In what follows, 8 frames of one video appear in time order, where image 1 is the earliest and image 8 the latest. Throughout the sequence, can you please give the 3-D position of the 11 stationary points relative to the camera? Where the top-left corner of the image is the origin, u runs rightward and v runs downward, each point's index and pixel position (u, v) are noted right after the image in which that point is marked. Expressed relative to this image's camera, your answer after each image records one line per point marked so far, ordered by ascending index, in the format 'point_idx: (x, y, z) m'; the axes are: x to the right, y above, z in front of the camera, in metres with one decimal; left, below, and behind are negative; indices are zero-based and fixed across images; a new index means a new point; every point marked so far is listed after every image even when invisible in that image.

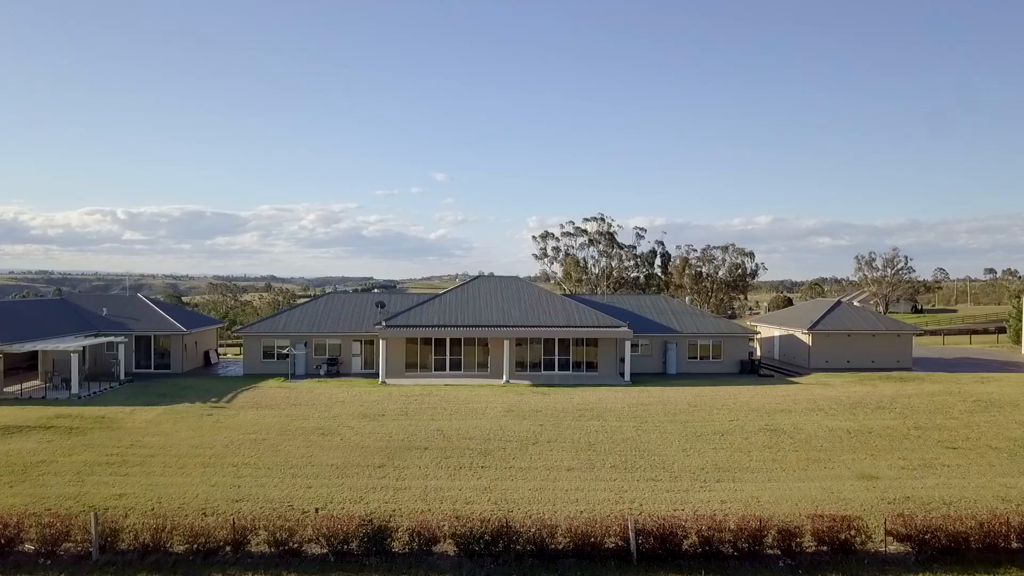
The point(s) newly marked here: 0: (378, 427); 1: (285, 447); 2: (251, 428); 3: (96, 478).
0: (-3.8, -4.0, +19.8) m
1: (-5.9, -4.1, +17.8) m
2: (-7.4, -4.0, +19.6) m
3: (-9.1, -4.2, +15.1) m
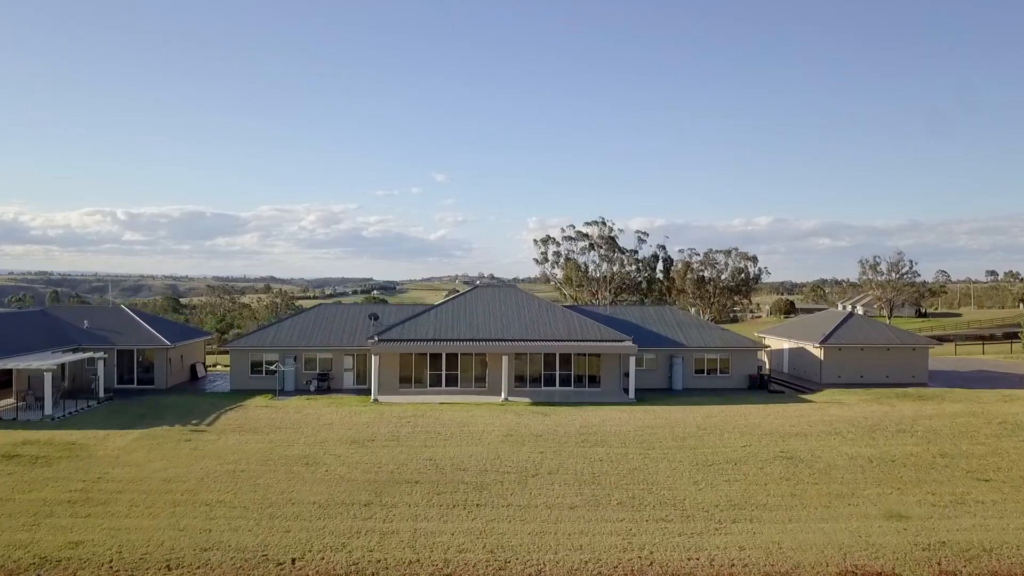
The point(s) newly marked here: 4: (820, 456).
0: (-3.9, -4.5, +18.5) m
1: (-5.9, -4.6, +16.5) m
2: (-7.5, -4.5, +18.3) m
3: (-9.2, -4.7, +13.8) m
4: (+8.6, -4.7, +19.1) m
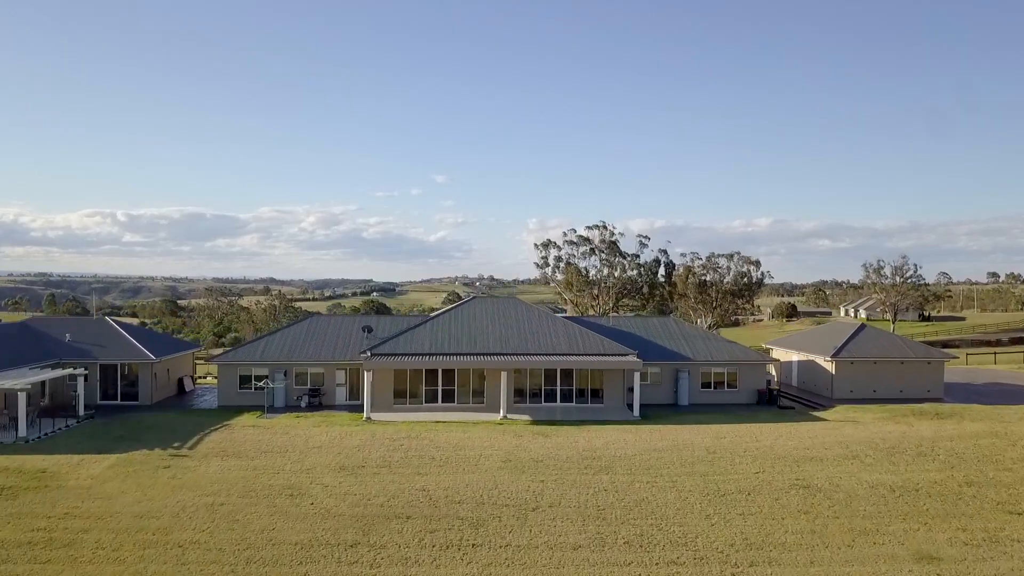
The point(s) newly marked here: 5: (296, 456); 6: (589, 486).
0: (-3.9, -5.0, +17.4) m
1: (-6.0, -5.1, +15.3) m
2: (-7.5, -5.0, +17.1) m
3: (-9.2, -5.1, +12.6) m
4: (+8.5, -5.2, +18.0) m
5: (-6.2, -4.9, +19.9) m
6: (+1.9, -5.1, +17.6) m
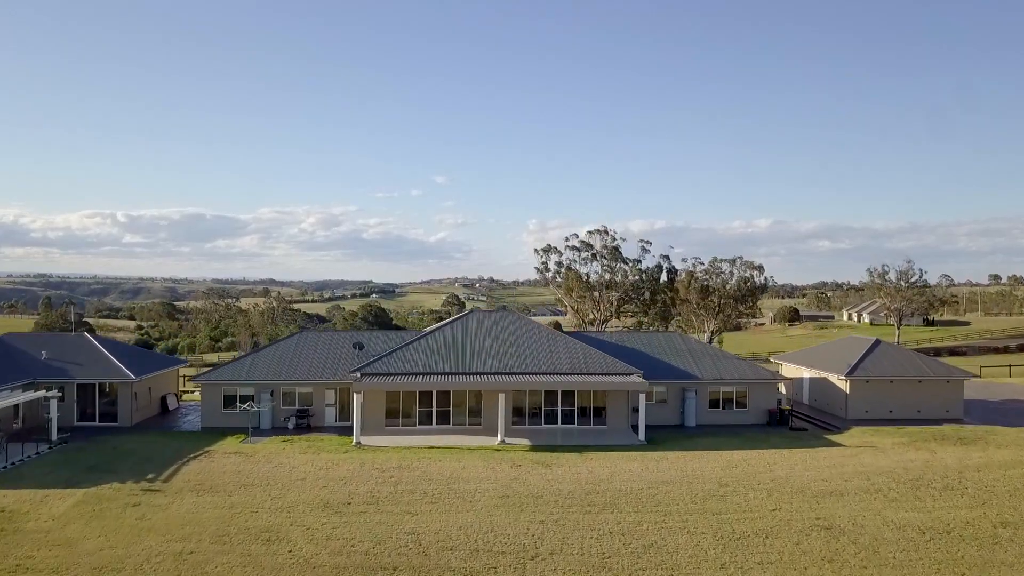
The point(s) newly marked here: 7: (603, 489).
0: (-4.0, -5.6, +16.0) m
1: (-6.0, -5.6, +13.9) m
2: (-7.6, -5.5, +15.7) m
3: (-9.3, -5.7, +11.3) m
4: (+8.5, -5.7, +16.6) m
5: (-6.3, -5.5, +18.5) m
6: (+1.9, -5.6, +16.2) m
7: (+2.5, -5.5, +18.8) m
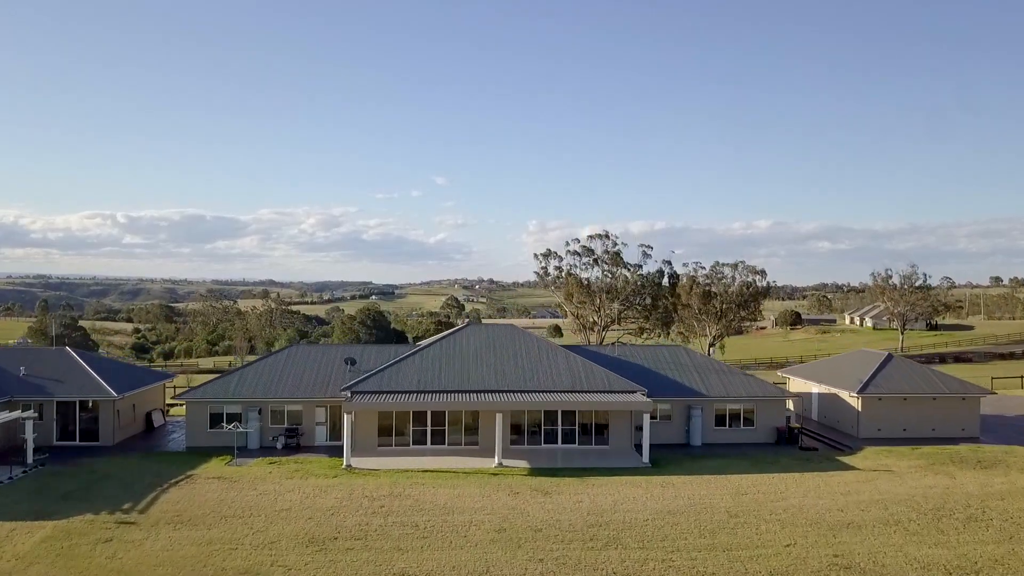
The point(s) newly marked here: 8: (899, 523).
0: (-4.1, -6.1, +14.9) m
1: (-6.1, -6.1, +12.8) m
2: (-7.7, -6.0, +14.6) m
3: (-9.3, -6.2, +10.2) m
4: (+8.4, -6.2, +15.5) m
5: (-6.4, -6.0, +17.5) m
6: (+1.8, -6.1, +15.1) m
7: (+2.4, -6.0, +17.7) m
8: (+10.1, -6.1, +17.9) m
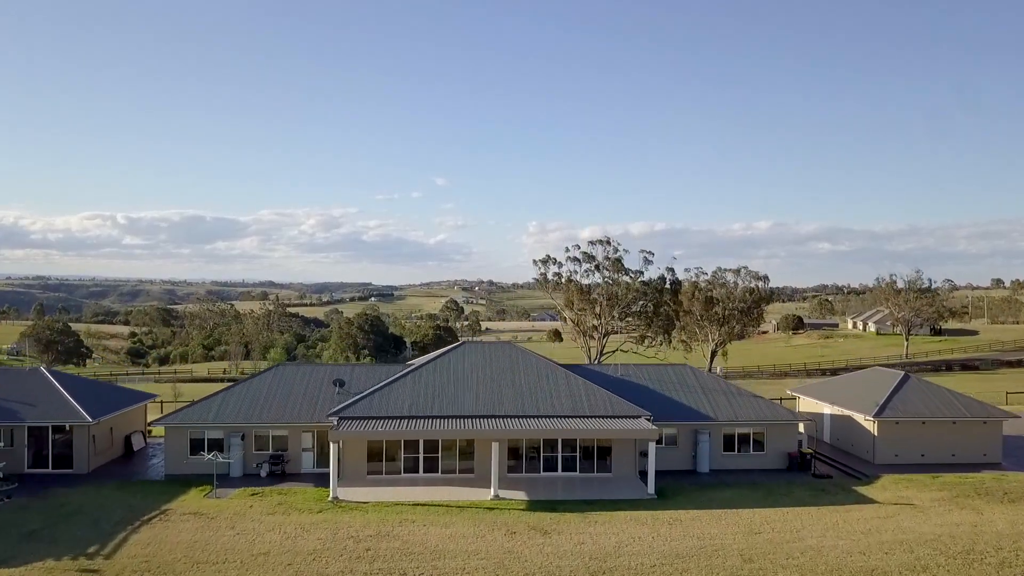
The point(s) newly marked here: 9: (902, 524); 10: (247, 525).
0: (-4.2, -6.7, +13.5) m
1: (-6.2, -6.8, +11.5) m
2: (-7.8, -6.7, +13.3) m
3: (-9.4, -6.8, +8.8) m
4: (+8.3, -6.9, +14.1) m
5: (-6.5, -6.6, +16.1) m
6: (+1.7, -6.8, +13.7) m
7: (+2.3, -6.6, +16.4) m
8: (+10.0, -6.8, +16.6) m
9: (+10.9, -6.6, +19.3) m
10: (-7.3, -6.6, +19.0) m
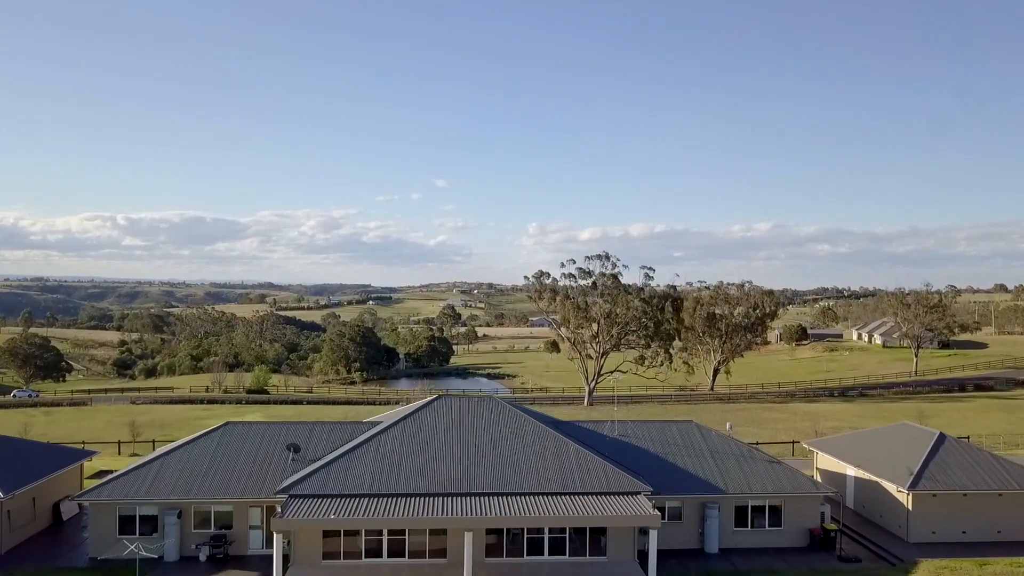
0: (-4.8, -8.3, +10.2) m
1: (-6.8, -8.4, +8.2) m
2: (-8.4, -8.3, +10.0) m
3: (-10.1, -8.4, +5.5) m
4: (+7.7, -8.5, +10.8) m
5: (-7.1, -8.2, +12.8) m
6: (+1.1, -8.4, +10.4) m
7: (+1.7, -8.3, +13.1) m
8: (+9.3, -8.4, +13.3) m
9: (+10.3, -8.3, +16.0) m
10: (-8.0, -8.2, +15.7) m
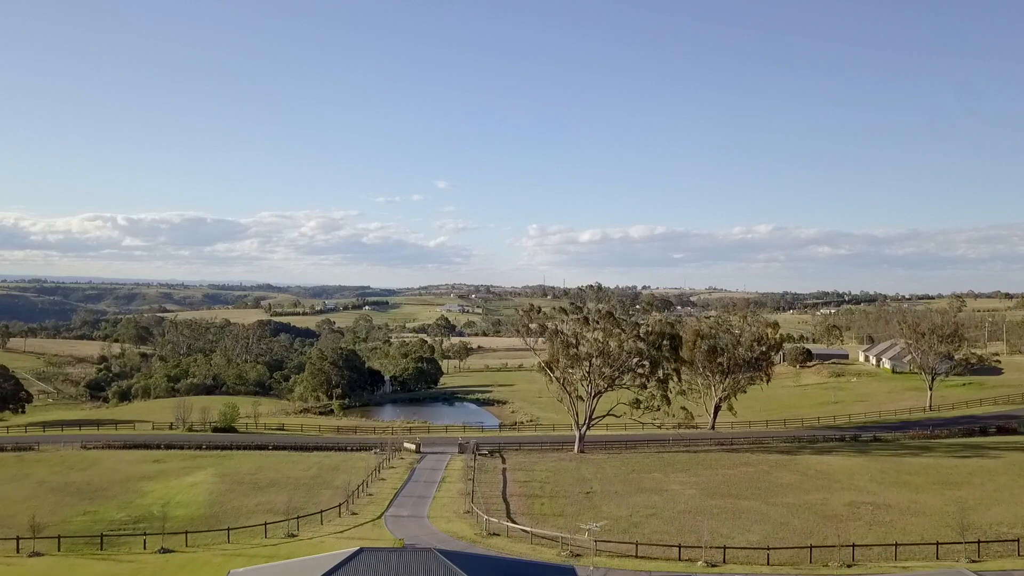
0: (-6.3, -11.5, +4.6) m
1: (-8.4, -11.6, +2.5) m
2: (-9.9, -11.5, +4.3) m
3: (-11.6, -11.6, -0.1) m
4: (+6.1, -11.8, +5.2) m
5: (-8.6, -11.4, +7.2) m
6: (-0.5, -11.6, +4.8) m
7: (+0.2, -11.5, +7.4) m
8: (+7.8, -11.7, +7.6) m
9: (+8.7, -11.5, +10.4) m
10: (-9.5, -11.4, +10.0) m
